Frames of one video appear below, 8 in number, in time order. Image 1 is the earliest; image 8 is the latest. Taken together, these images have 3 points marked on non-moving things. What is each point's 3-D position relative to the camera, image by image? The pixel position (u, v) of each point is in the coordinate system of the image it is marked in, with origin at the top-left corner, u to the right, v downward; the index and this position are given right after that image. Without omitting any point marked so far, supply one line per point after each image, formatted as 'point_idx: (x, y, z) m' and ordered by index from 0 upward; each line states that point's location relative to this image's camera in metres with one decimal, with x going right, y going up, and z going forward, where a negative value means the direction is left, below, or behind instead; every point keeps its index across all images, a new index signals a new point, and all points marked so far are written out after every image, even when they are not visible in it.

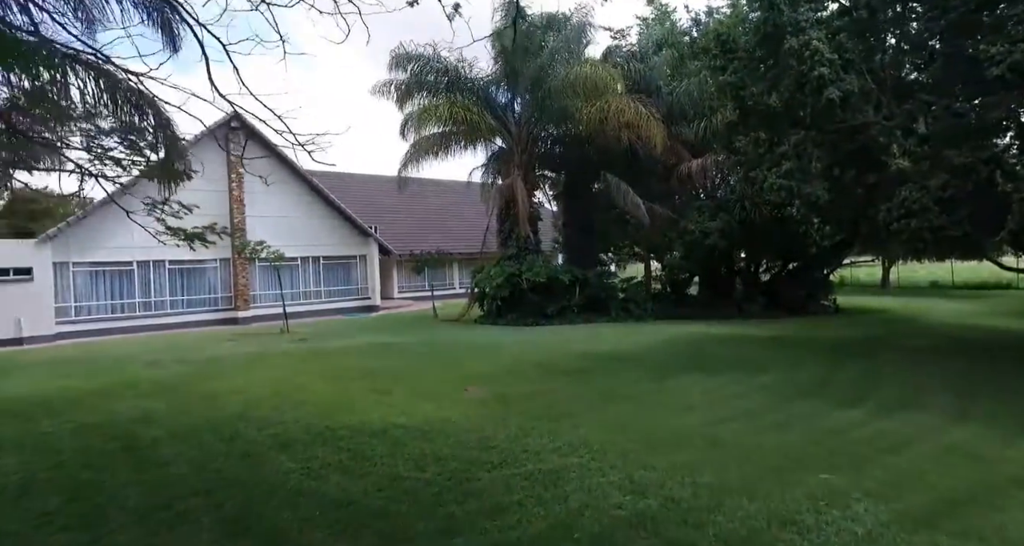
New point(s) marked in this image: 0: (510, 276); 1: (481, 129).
0: (-0.2, -0.1, +18.0) m
1: (-1.2, +4.4, +18.0) m
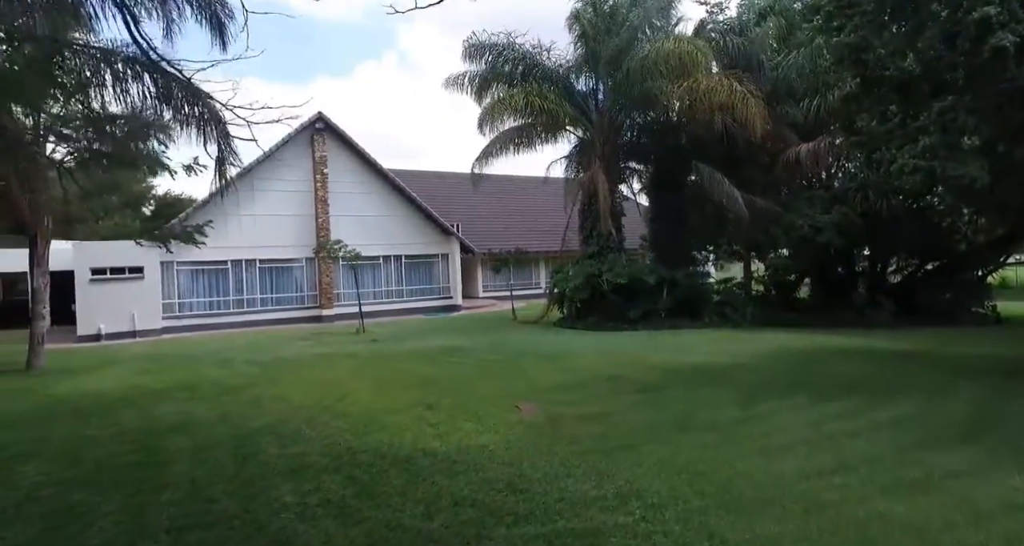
0: (+2.1, -0.1, +16.7) m
1: (+1.1, +4.4, +16.9) m
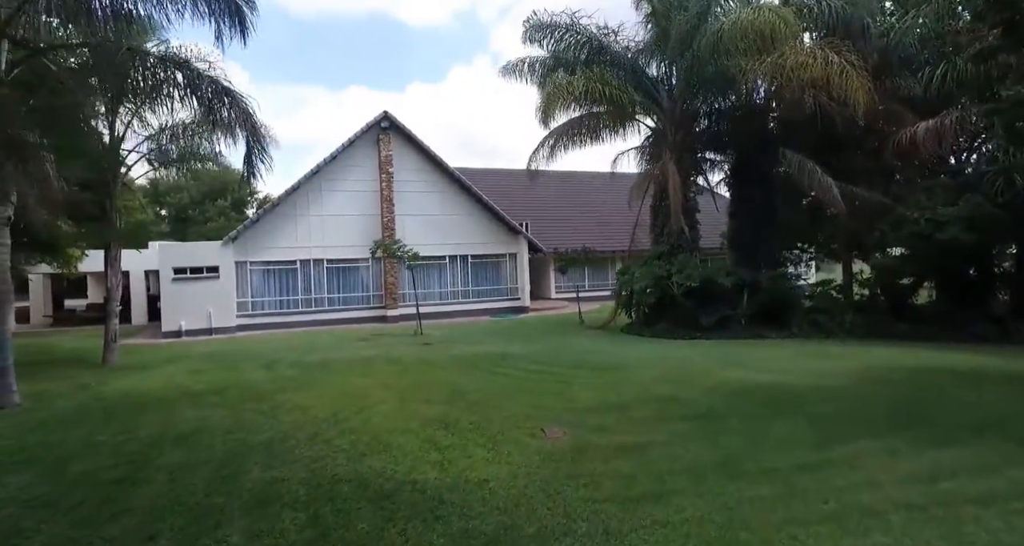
0: (+3.7, -0.2, +15.2) m
1: (+2.7, +4.3, +15.5) m
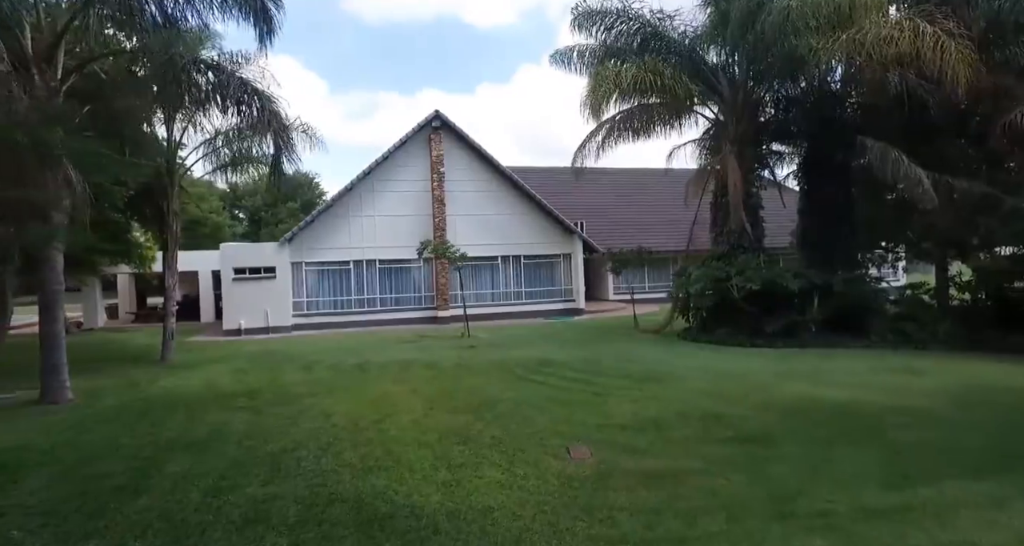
0: (+4.8, -0.2, +14.1) m
1: (+3.9, +4.3, +14.5) m
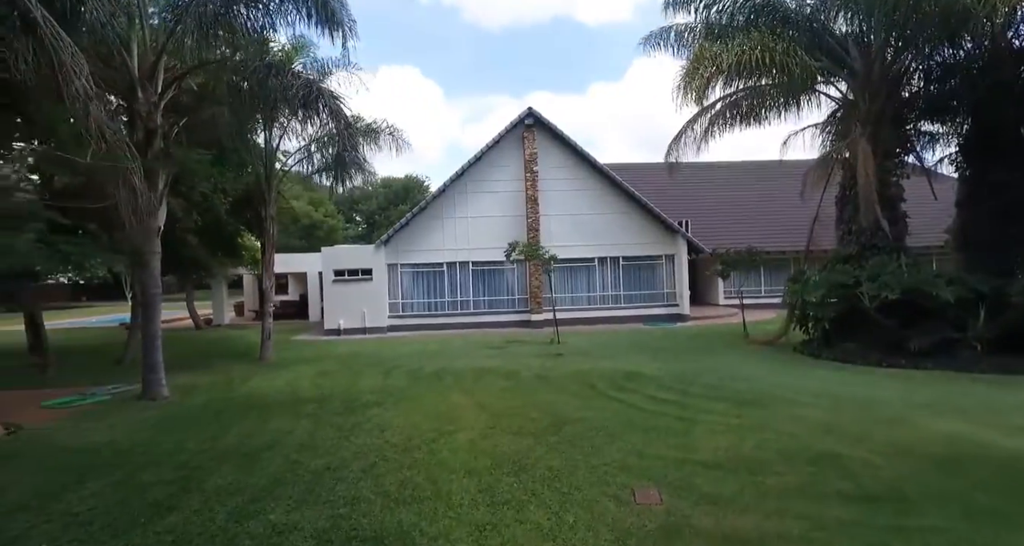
0: (+6.7, -0.3, +12.2) m
1: (+5.9, +4.2, +12.7) m
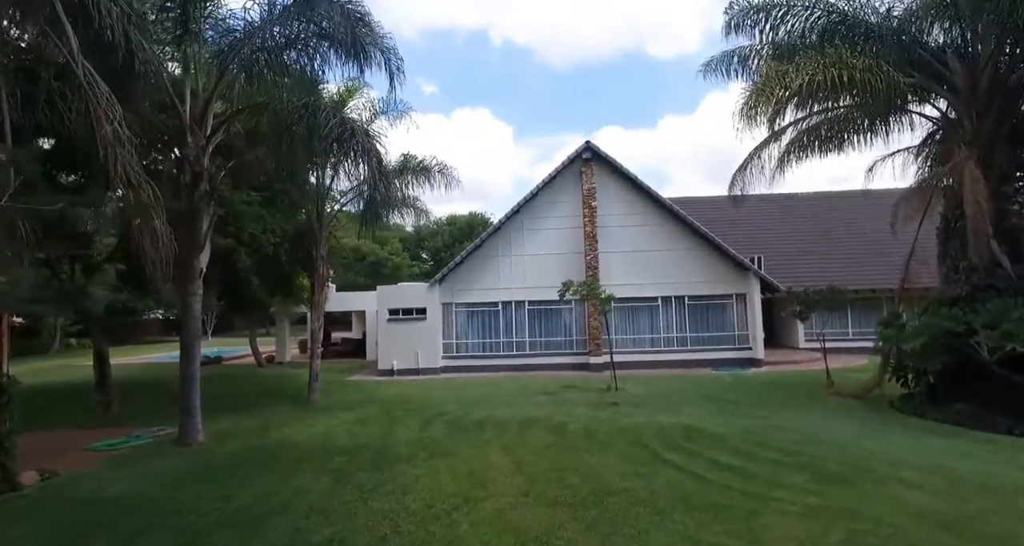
0: (+7.6, -1.0, +10.5) m
1: (+6.9, +3.4, +11.4) m
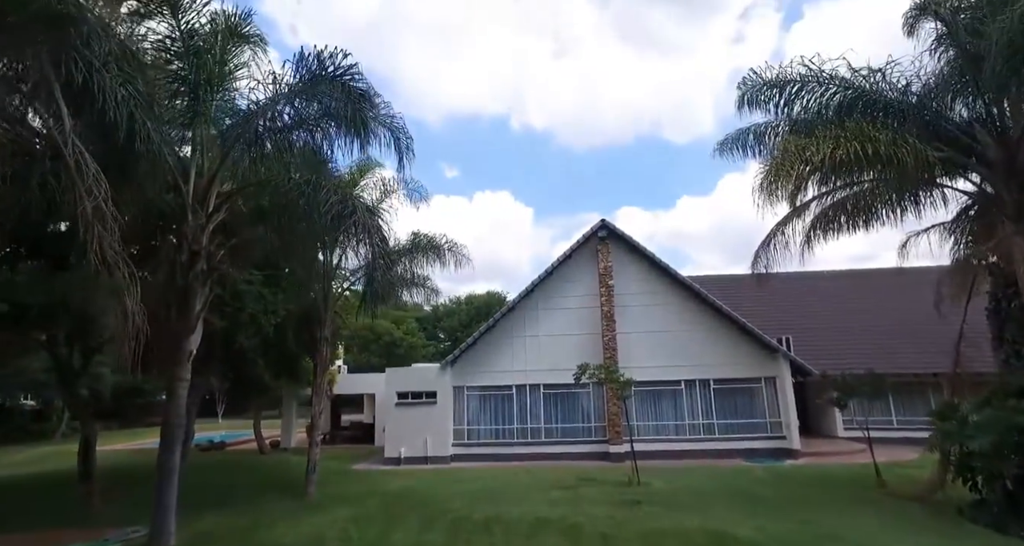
0: (+7.7, -2.4, +9.4) m
1: (+7.1, +2.0, +10.9) m
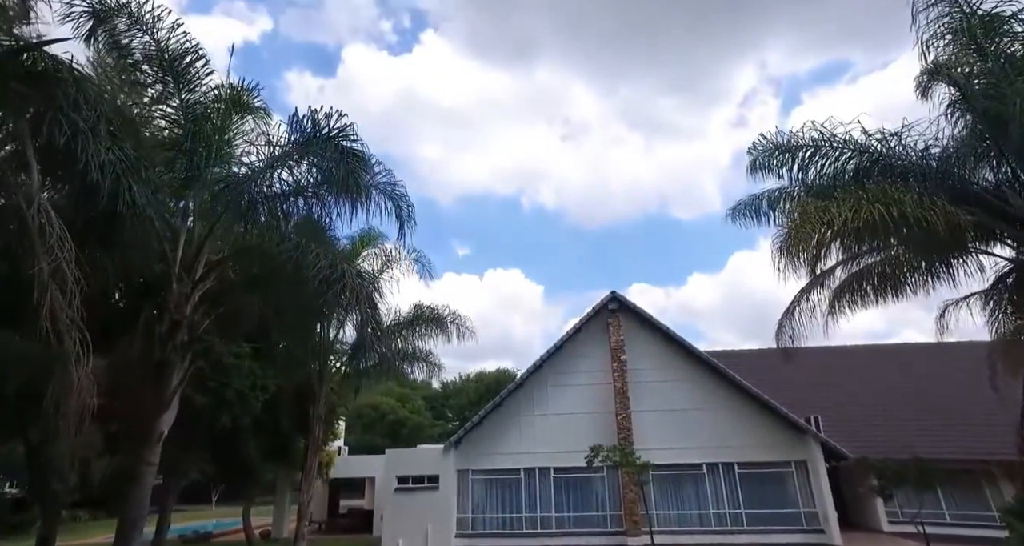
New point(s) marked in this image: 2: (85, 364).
0: (+7.8, -3.3, +8.2) m
1: (+7.1, +0.8, +10.2) m
2: (-4.4, -1.0, +6.4) m
